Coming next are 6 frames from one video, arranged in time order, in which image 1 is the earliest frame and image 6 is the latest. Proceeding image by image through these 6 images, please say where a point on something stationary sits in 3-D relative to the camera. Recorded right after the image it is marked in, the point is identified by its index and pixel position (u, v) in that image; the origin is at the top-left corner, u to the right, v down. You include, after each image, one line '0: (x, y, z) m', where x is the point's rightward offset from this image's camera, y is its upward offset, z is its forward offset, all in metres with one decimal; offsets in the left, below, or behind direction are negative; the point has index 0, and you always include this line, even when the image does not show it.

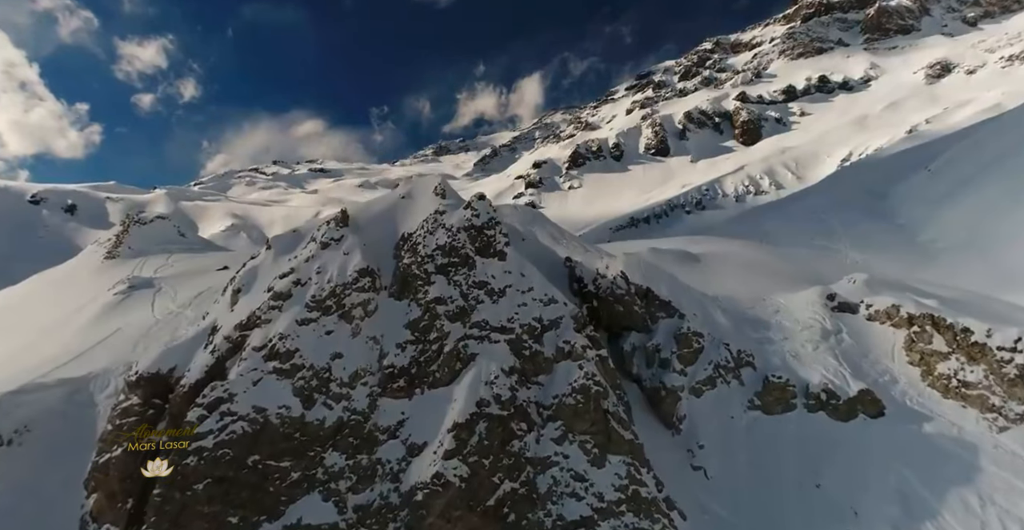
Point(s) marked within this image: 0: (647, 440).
0: (+5.0, -6.7, +18.2) m
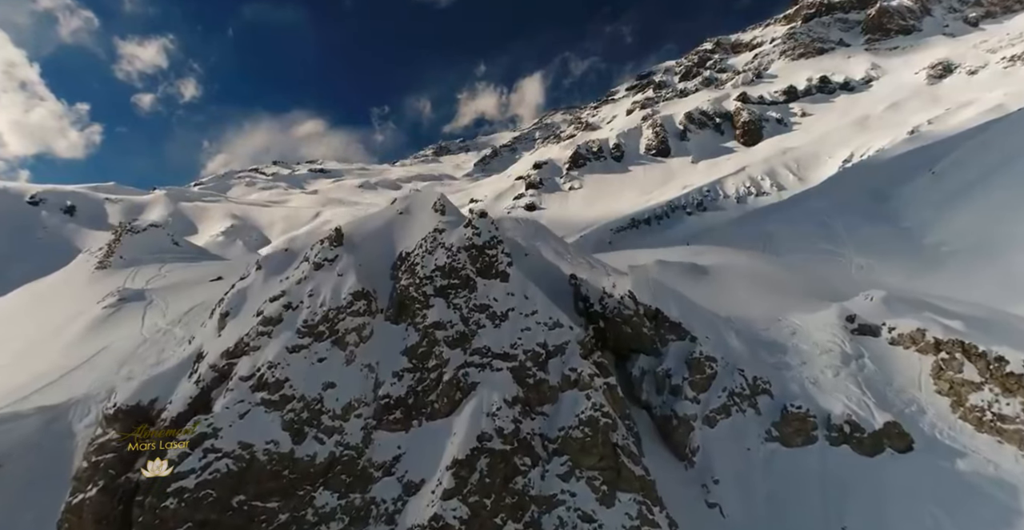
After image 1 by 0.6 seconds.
0: (+5.0, -7.2, +17.5) m
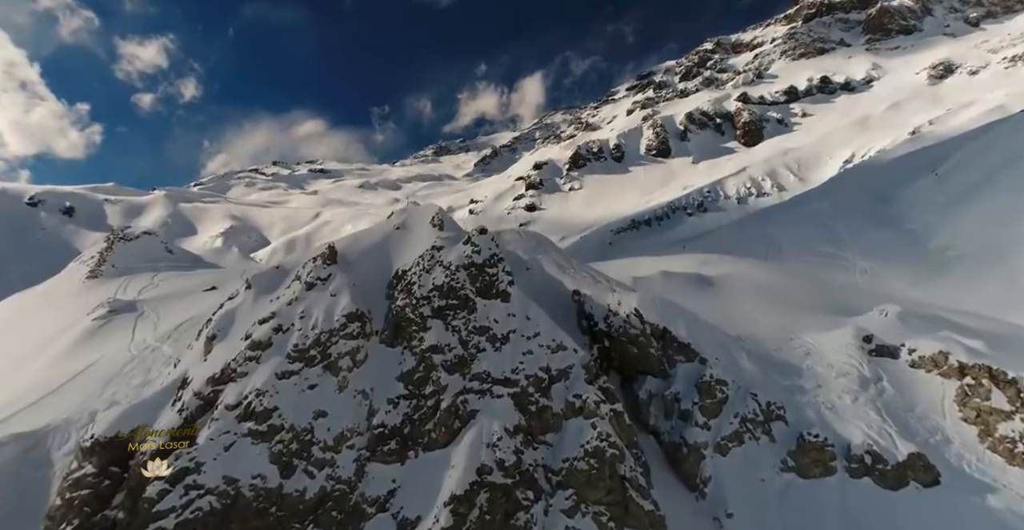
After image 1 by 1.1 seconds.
0: (+5.1, -7.7, +16.9) m
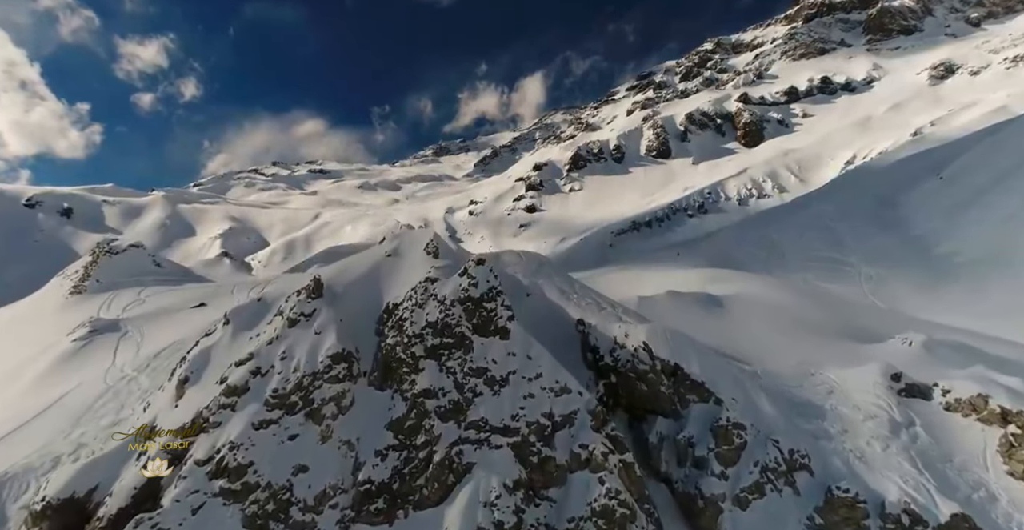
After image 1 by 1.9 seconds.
0: (+5.1, -8.5, +15.9) m
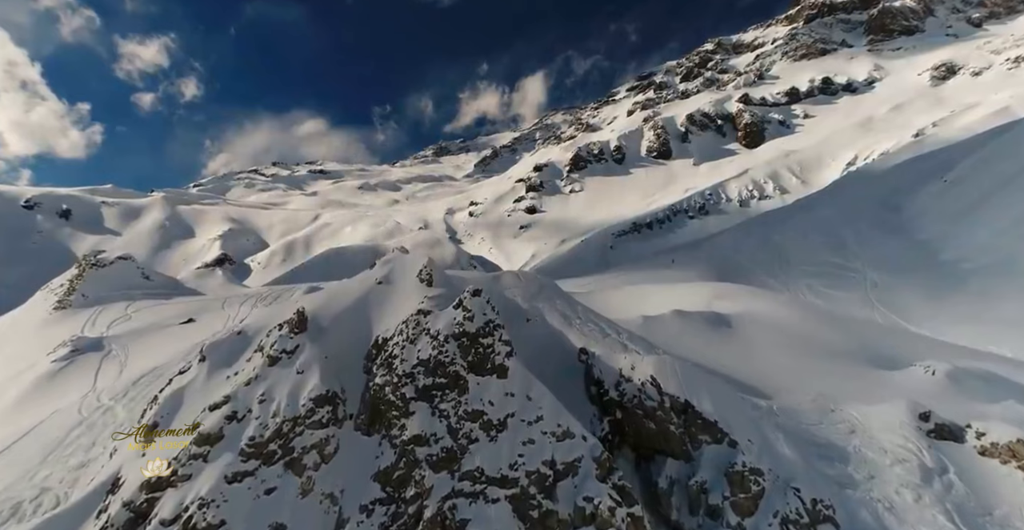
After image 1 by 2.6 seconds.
0: (+5.0, -9.1, +15.0) m
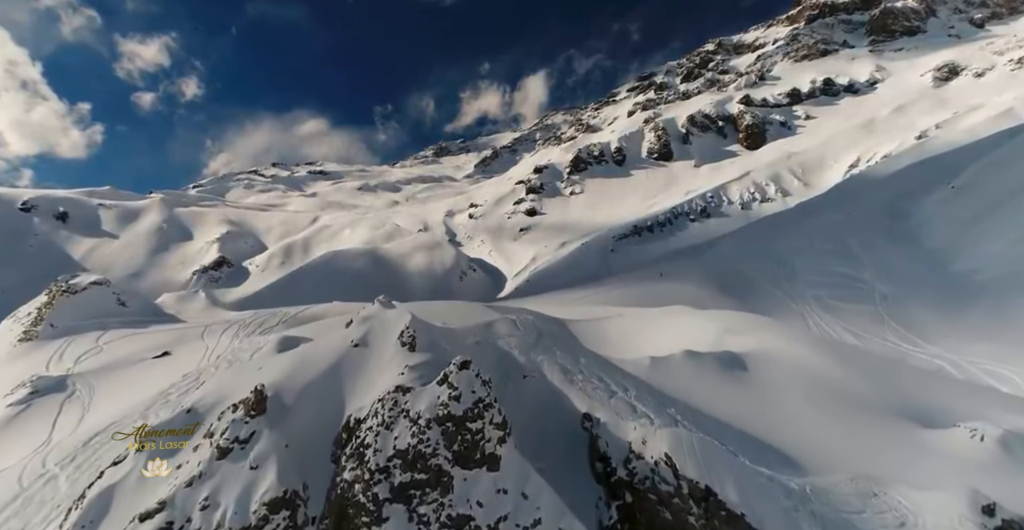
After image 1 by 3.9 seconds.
0: (+4.9, -10.4, +13.4) m
